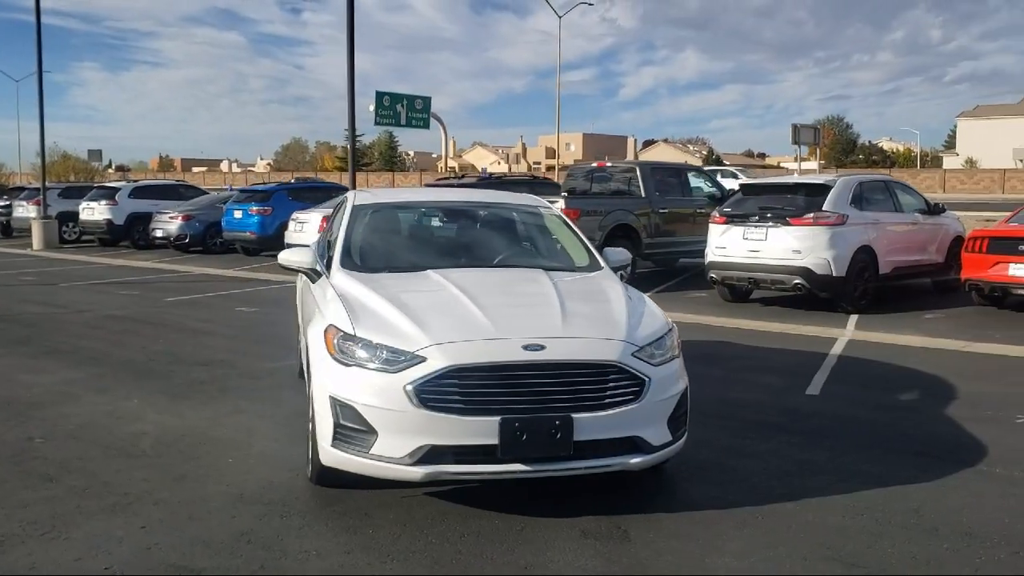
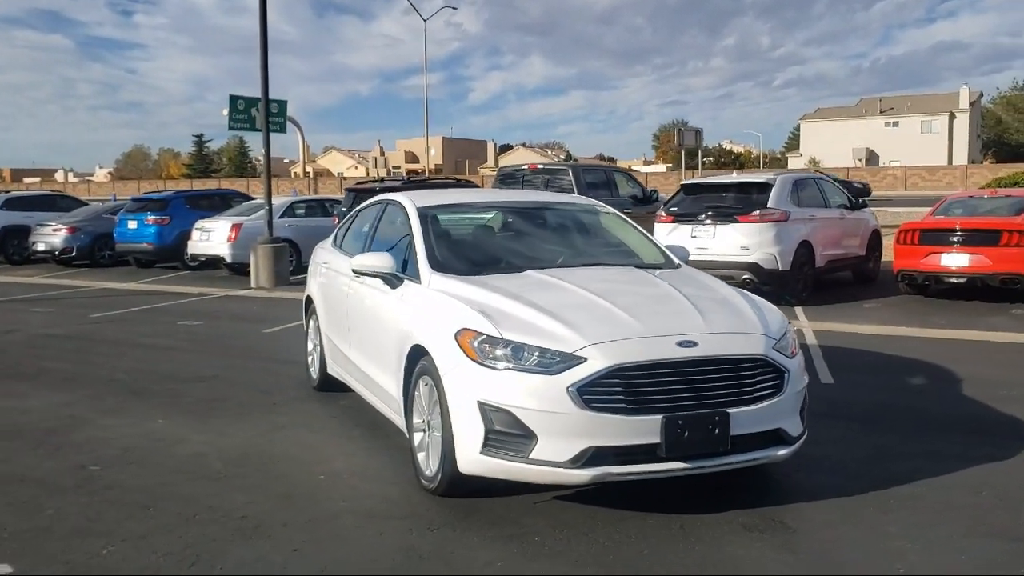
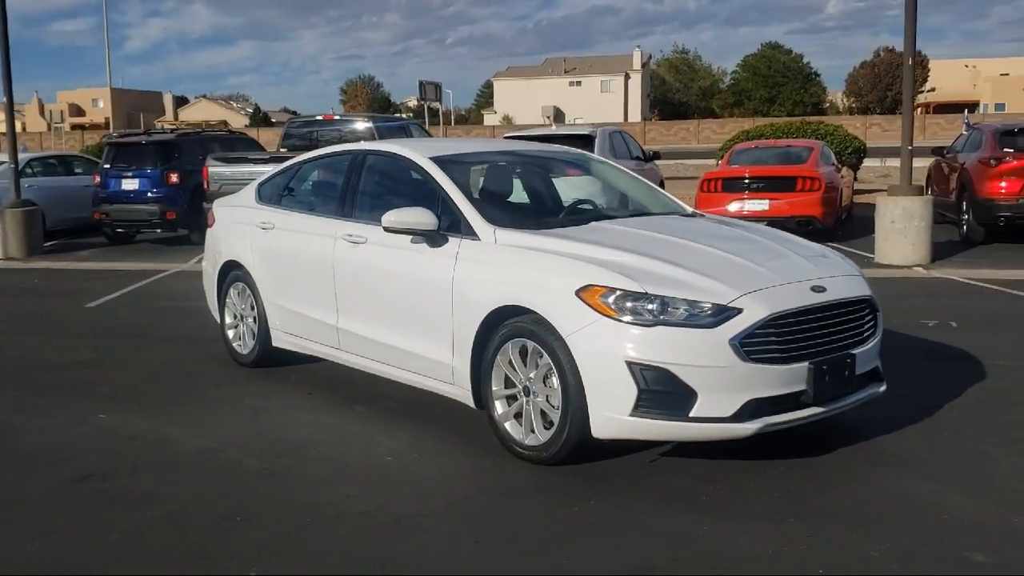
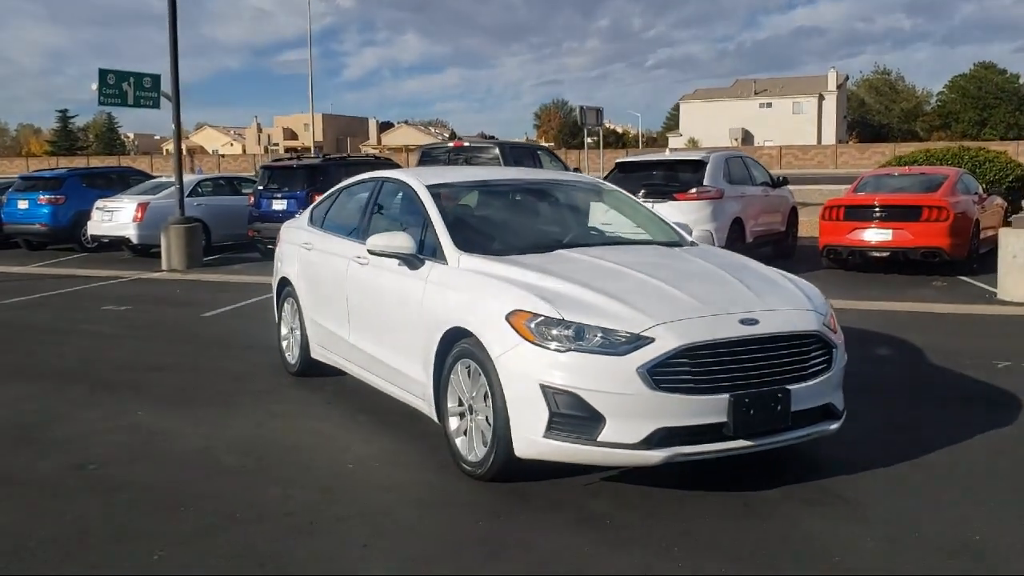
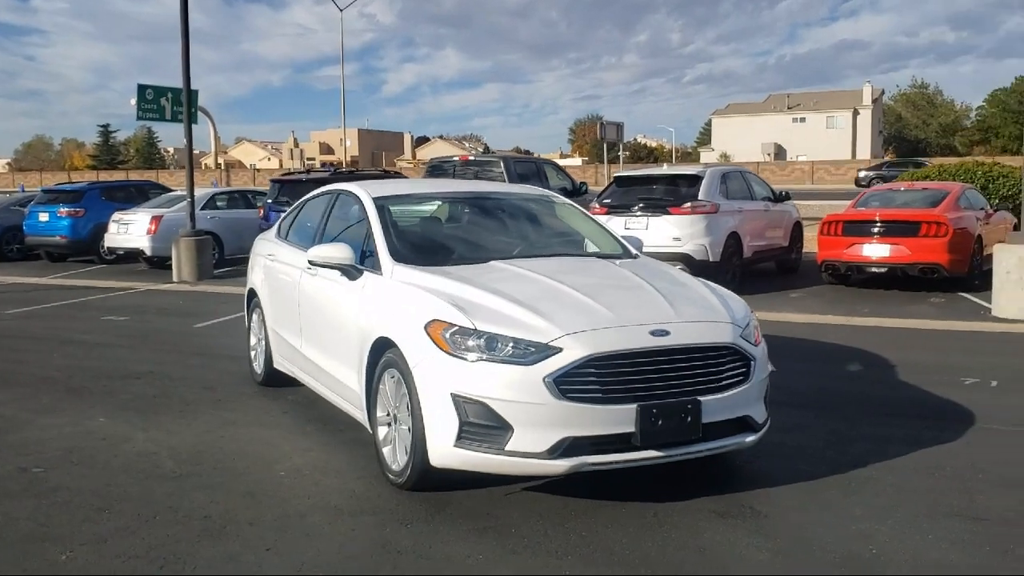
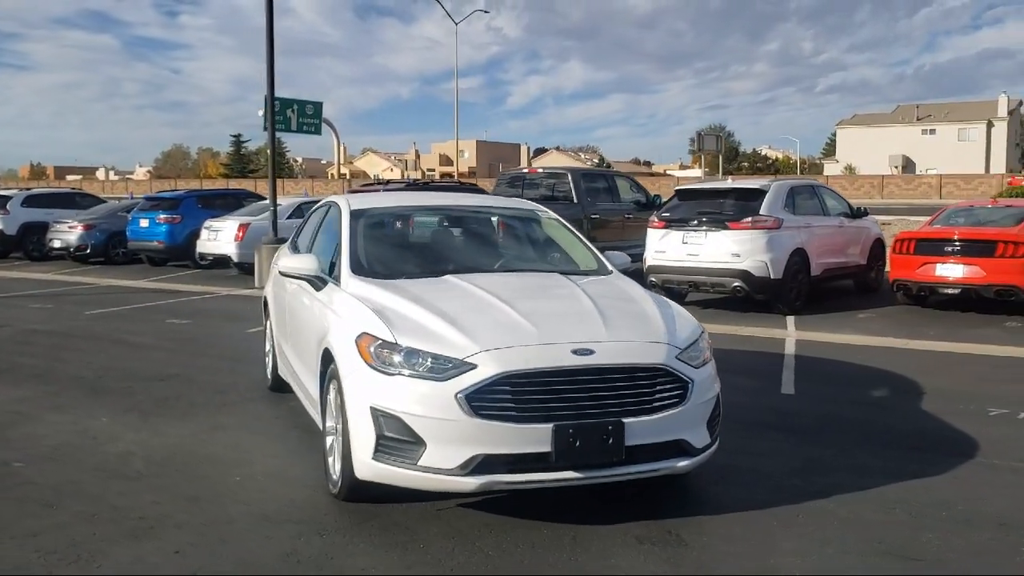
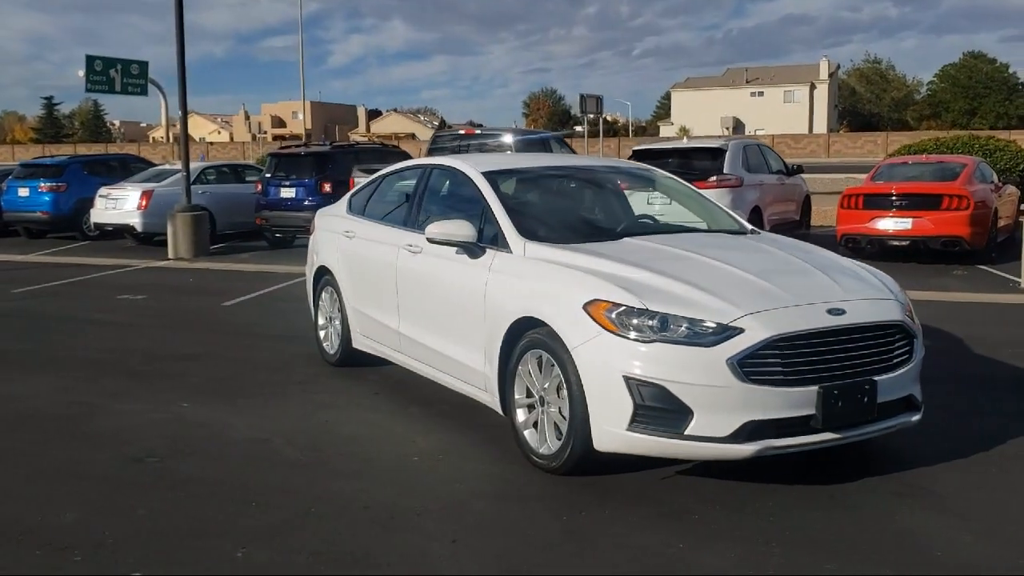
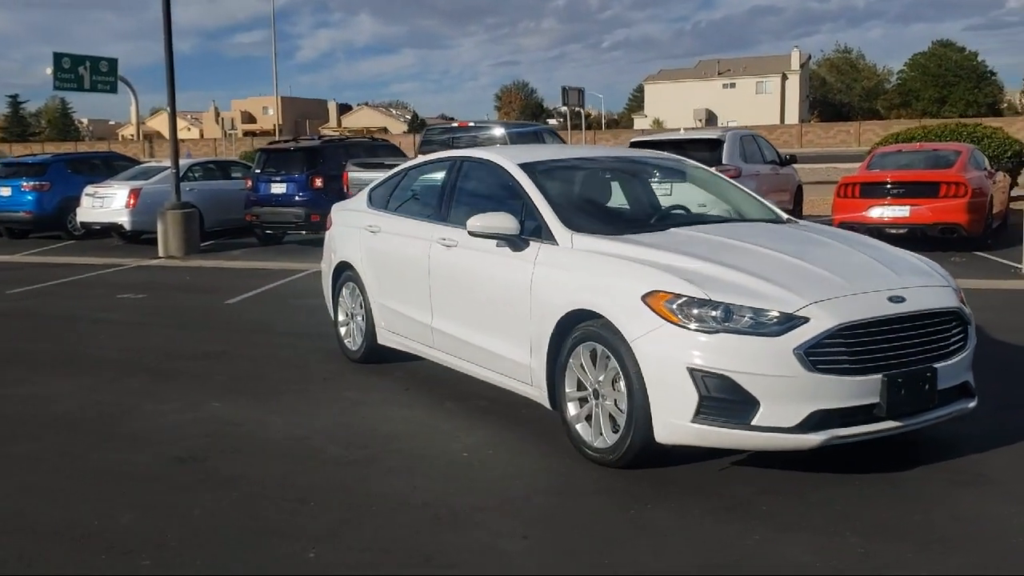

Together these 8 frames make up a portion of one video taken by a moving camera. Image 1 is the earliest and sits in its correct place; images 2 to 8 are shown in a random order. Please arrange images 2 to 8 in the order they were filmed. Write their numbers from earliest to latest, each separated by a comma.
6, 2, 5, 4, 7, 8, 3
